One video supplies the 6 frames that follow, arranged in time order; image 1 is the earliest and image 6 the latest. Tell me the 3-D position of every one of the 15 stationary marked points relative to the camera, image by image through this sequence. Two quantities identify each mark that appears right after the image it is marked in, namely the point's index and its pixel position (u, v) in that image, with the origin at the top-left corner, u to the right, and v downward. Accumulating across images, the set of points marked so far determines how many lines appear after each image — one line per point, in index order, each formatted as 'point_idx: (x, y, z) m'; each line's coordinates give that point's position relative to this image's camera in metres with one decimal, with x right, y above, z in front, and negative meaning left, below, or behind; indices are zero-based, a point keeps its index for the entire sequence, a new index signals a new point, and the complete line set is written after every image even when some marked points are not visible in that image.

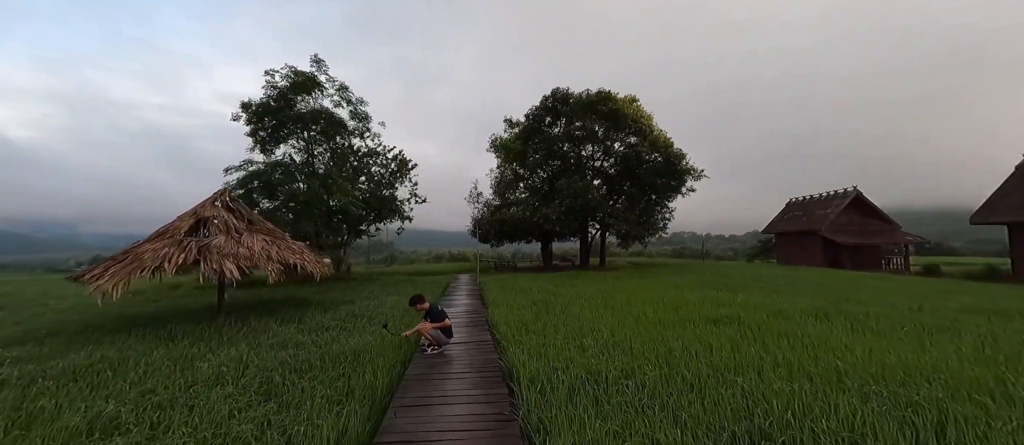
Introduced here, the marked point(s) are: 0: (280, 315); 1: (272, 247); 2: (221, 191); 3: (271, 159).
0: (-4.3, -1.7, +6.9) m
1: (-4.6, -0.5, +7.0) m
2: (-6.0, +0.6, +7.6) m
3: (-8.0, +2.1, +12.2) m
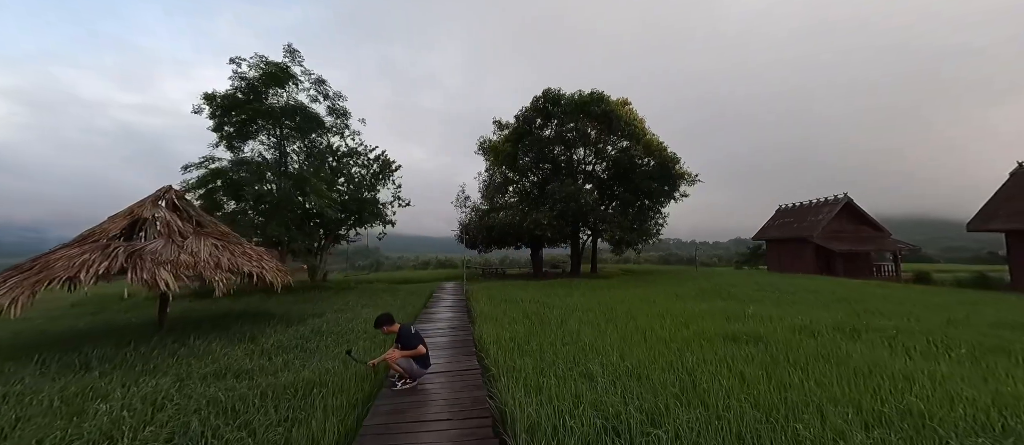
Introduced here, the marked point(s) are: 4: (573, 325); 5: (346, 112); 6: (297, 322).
0: (-4.5, -1.8, +5.9) m
1: (-4.7, -0.5, +6.0) m
2: (-6.2, +0.6, +6.6) m
3: (-8.3, +2.0, +11.1) m
4: (+1.0, -1.8, +6.3) m
5: (-5.9, +3.9, +13.1) m
6: (-4.0, -1.9, +6.9) m
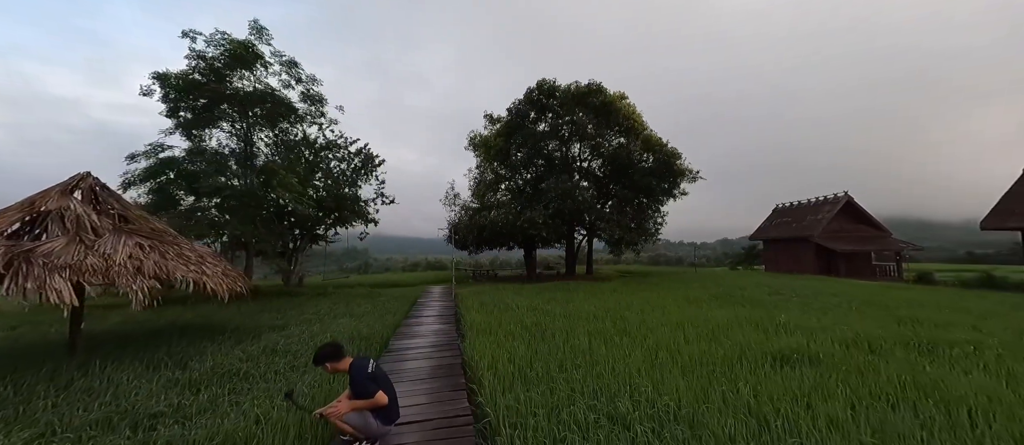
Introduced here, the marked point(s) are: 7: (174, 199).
0: (-4.5, -1.7, +4.7) m
1: (-4.8, -0.4, +4.8) m
2: (-6.2, +0.7, +5.4) m
3: (-8.5, +2.0, +9.8) m
4: (+1.0, -1.7, +5.3) m
5: (-6.1, +4.0, +11.9) m
6: (-4.1, -1.8, +5.8) m
7: (-9.0, +0.6, +9.8) m
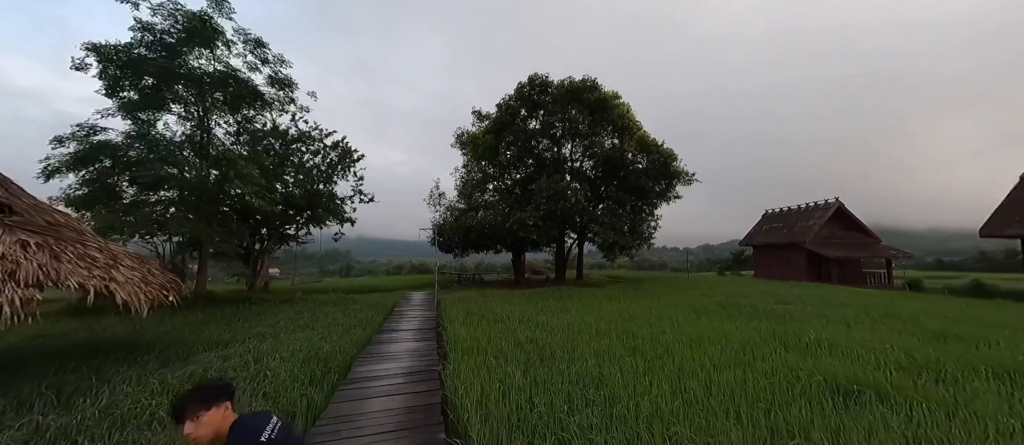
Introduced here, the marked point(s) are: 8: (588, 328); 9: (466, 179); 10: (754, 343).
0: (-4.6, -1.6, +3.6) m
1: (-4.8, -0.3, +3.7) m
2: (-6.3, +0.8, +4.2) m
3: (-8.7, +2.1, +8.6) m
4: (+0.9, -1.7, +4.4) m
5: (-6.4, +4.0, +10.7) m
6: (-4.2, -1.7, +4.6) m
7: (-9.2, +0.7, +8.5) m
8: (+1.3, -1.8, +6.3) m
9: (-2.3, +2.2, +18.5) m
10: (+3.5, -1.7, +5.2) m
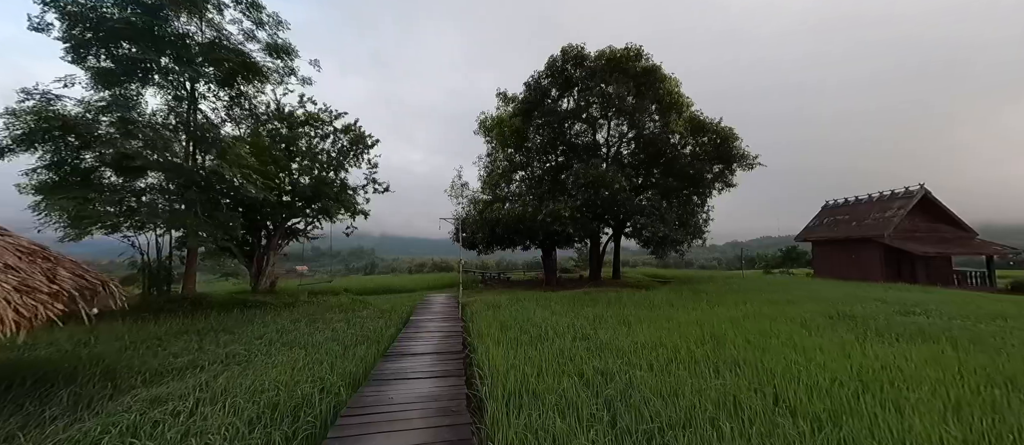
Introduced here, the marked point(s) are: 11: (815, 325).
0: (-4.0, -1.4, +2.0) m
1: (-4.3, -0.2, +2.2) m
2: (-5.7, +1.0, +2.7) m
3: (-7.9, +2.3, +7.3) m
4: (+1.5, -1.4, +2.5) m
5: (-5.5, +4.3, +9.2) m
6: (-3.6, -1.5, +3.1) m
7: (-8.4, +0.9, +7.2) m
8: (+2.0, -1.6, +4.5) m
9: (-0.9, +2.5, +16.8) m
10: (+4.1, -1.5, +3.2) m
11: (+5.1, -1.7, +6.2) m
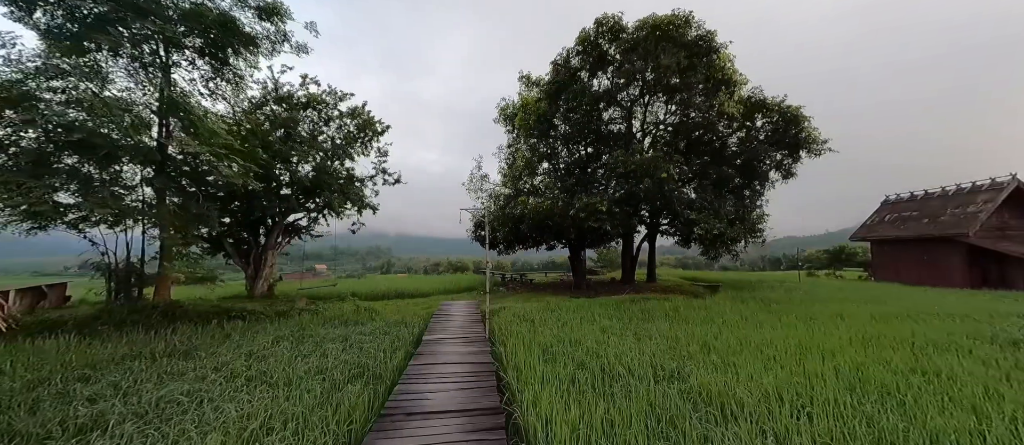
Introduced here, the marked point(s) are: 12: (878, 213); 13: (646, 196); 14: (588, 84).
0: (-3.6, -1.3, +0.6) m
1: (-3.9, 0.0, +0.7) m
2: (-5.3, +1.1, +1.3) m
3: (-7.3, +2.4, +5.9) m
4: (+1.9, -1.3, +0.8) m
5: (-4.8, +4.4, +7.8) m
6: (-3.1, -1.4, +1.6) m
7: (-7.7, +1.0, +5.9) m
8: (+2.5, -1.5, +2.8) m
9: (+0.1, +2.6, +15.2) m
10: (+4.5, -1.3, +1.4) m
11: (+5.7, -1.6, +4.4) m
12: (+19.9, +0.6, +19.9) m
13: (+4.1, +0.8, +11.5) m
14: (+2.7, +4.9, +13.1) m
